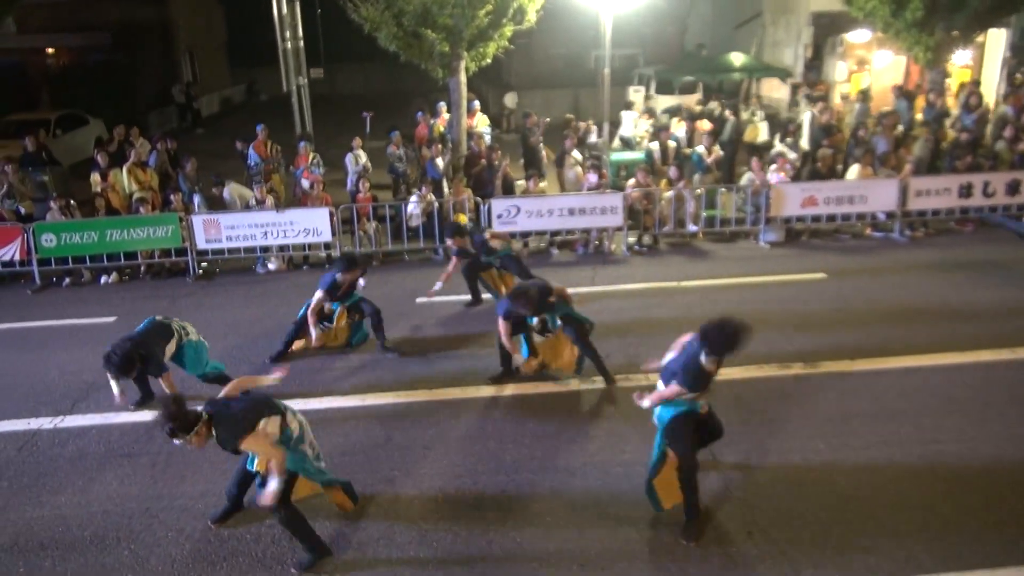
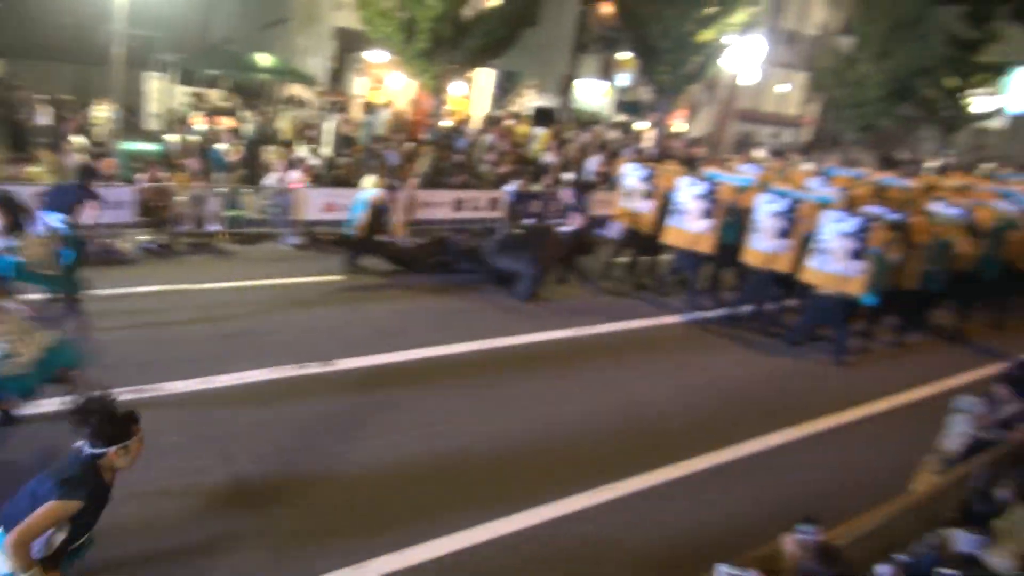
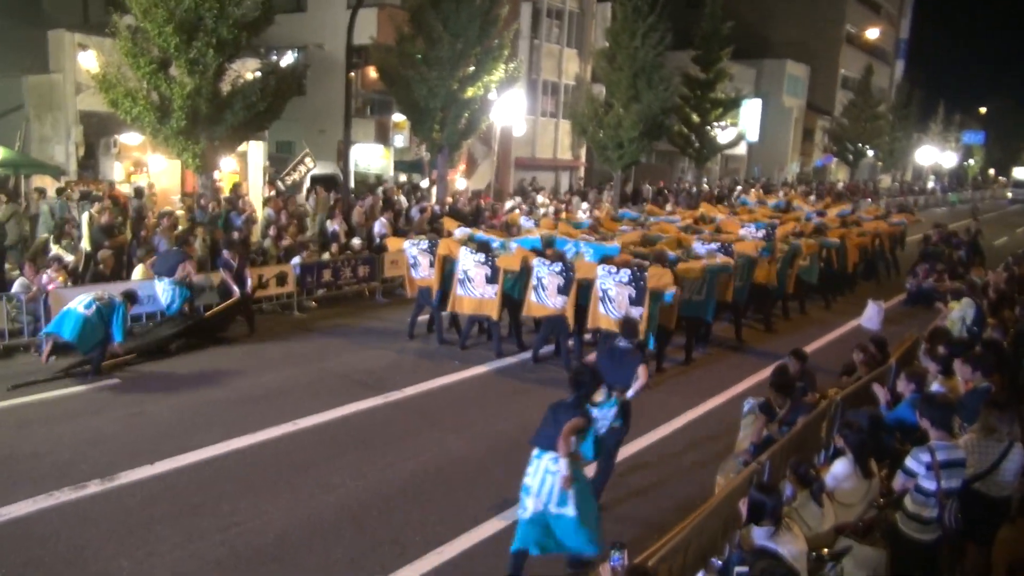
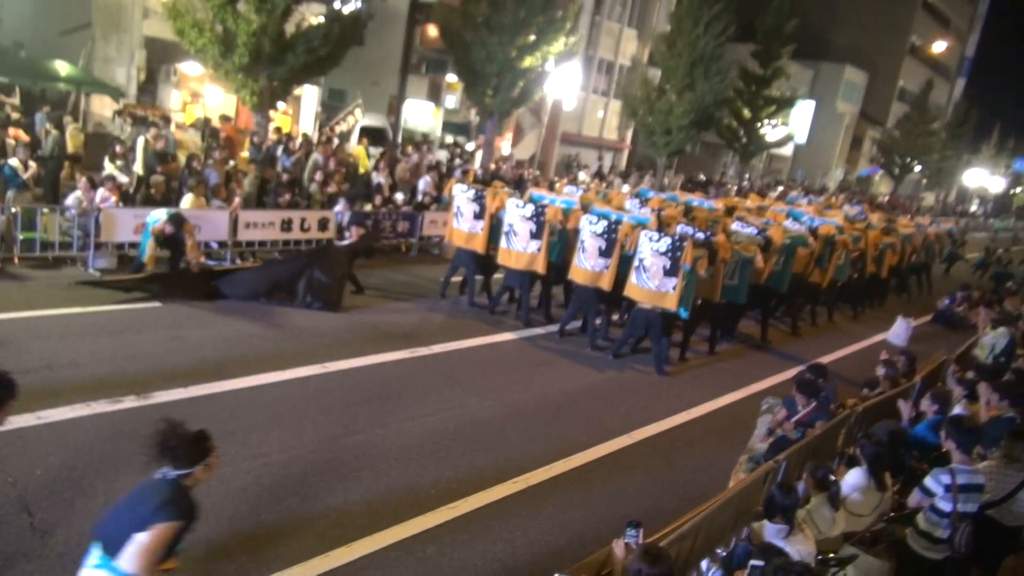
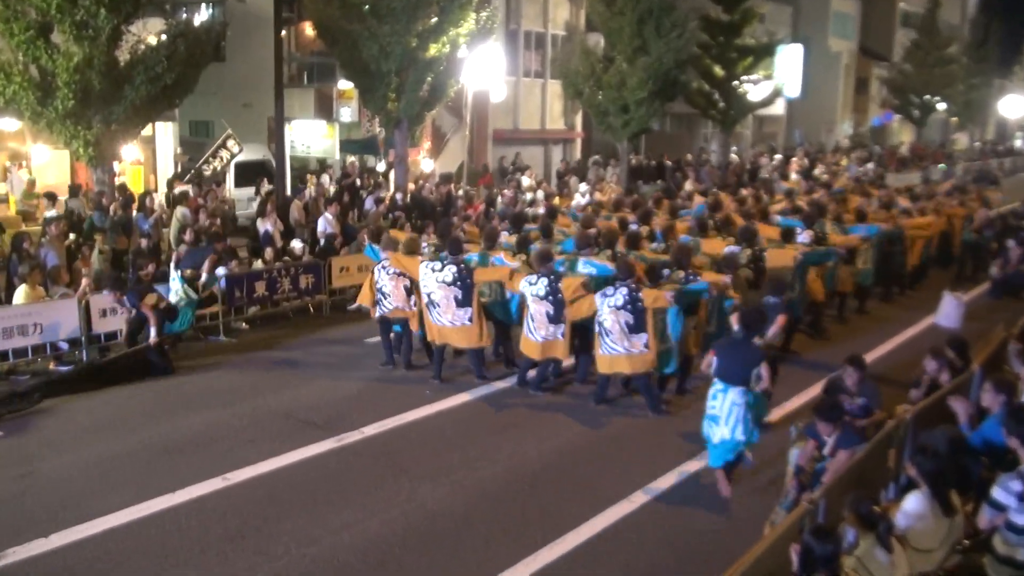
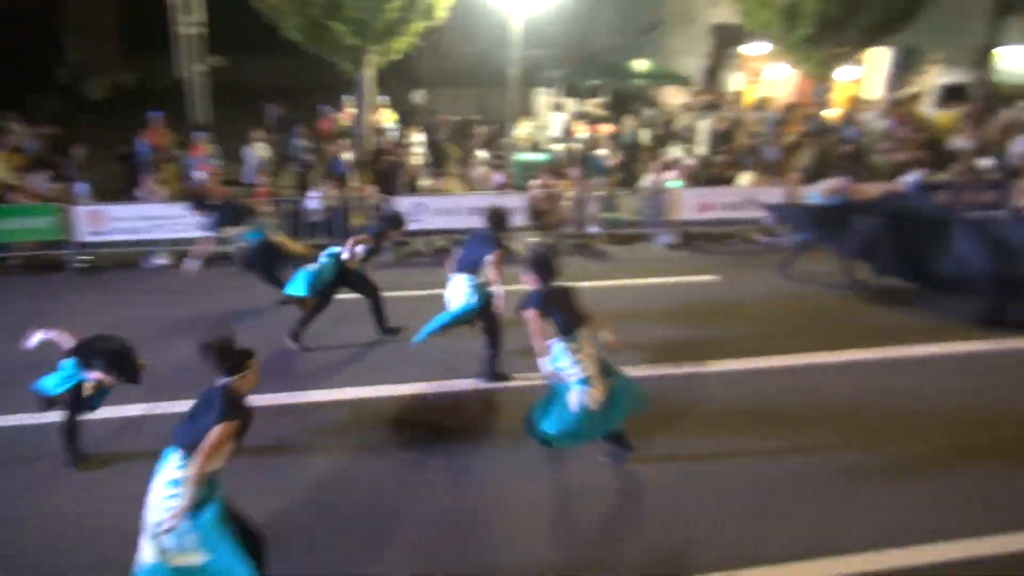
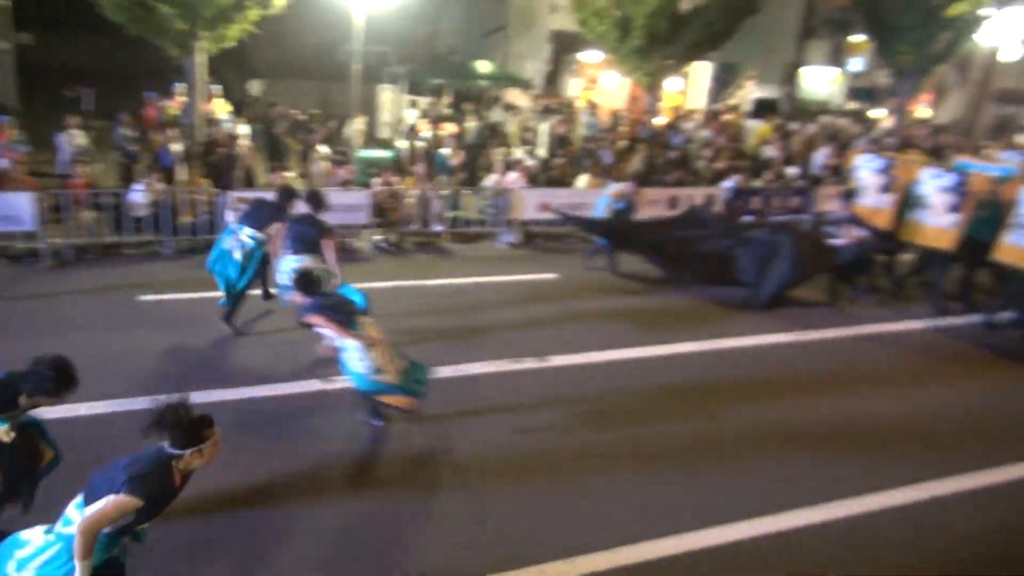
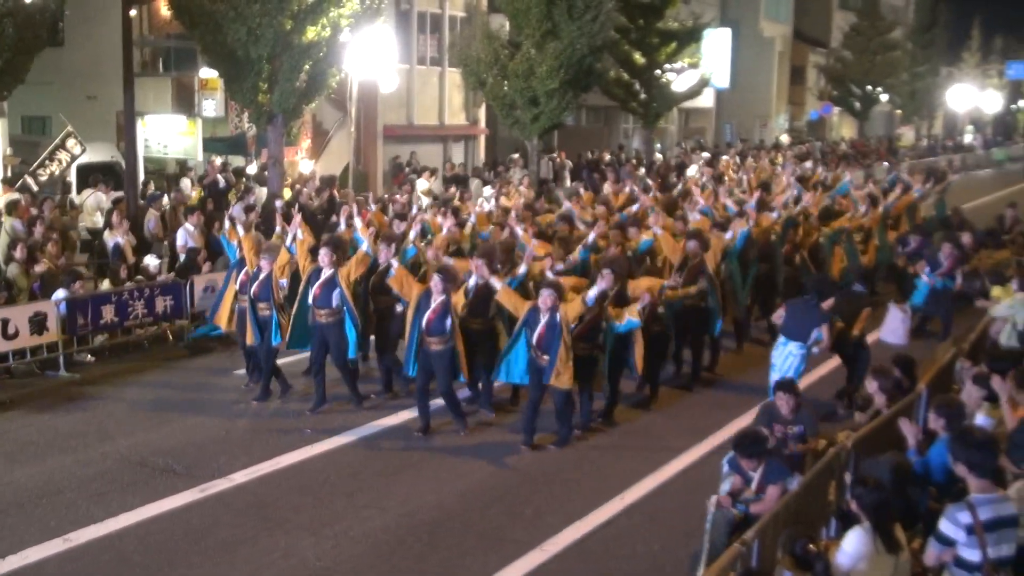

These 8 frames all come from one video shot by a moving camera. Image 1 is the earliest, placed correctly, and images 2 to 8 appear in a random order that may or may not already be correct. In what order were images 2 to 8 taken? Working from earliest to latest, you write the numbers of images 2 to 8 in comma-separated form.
6, 7, 2, 4, 3, 5, 8
